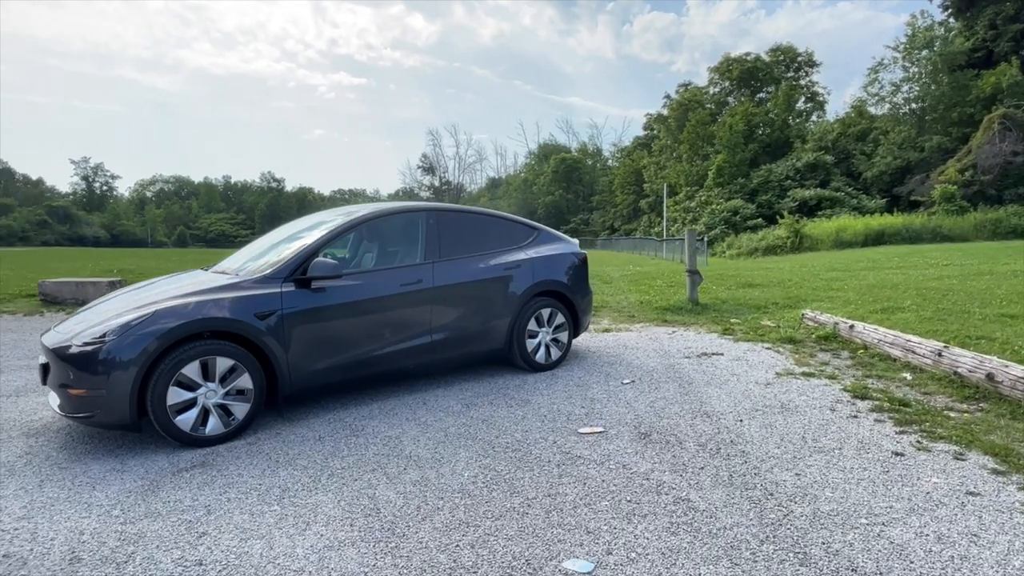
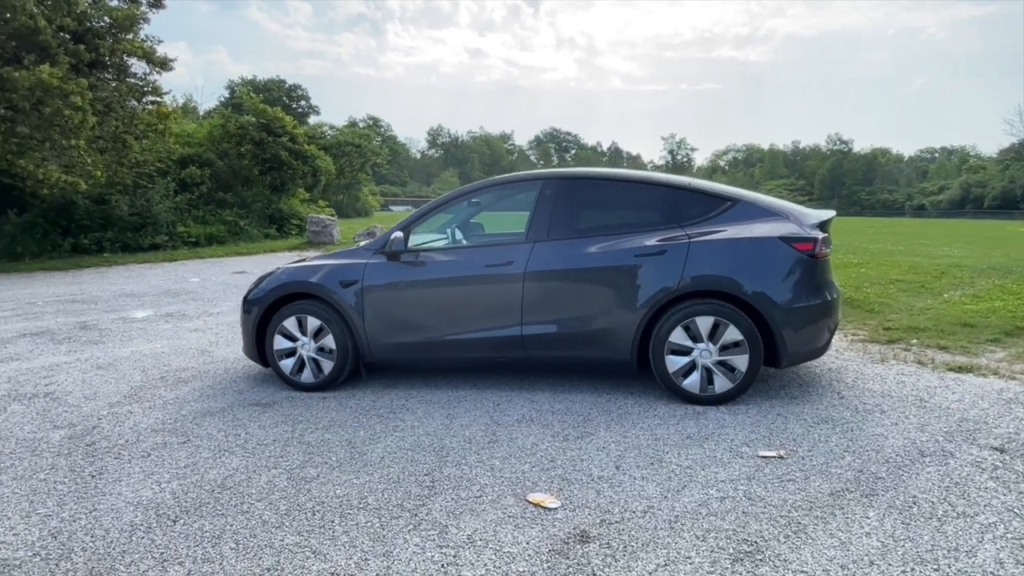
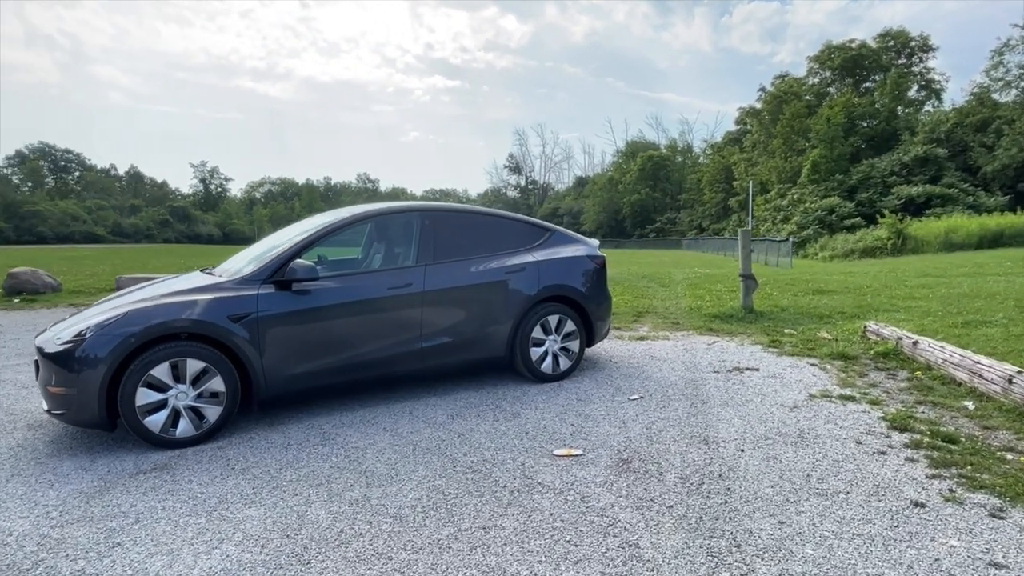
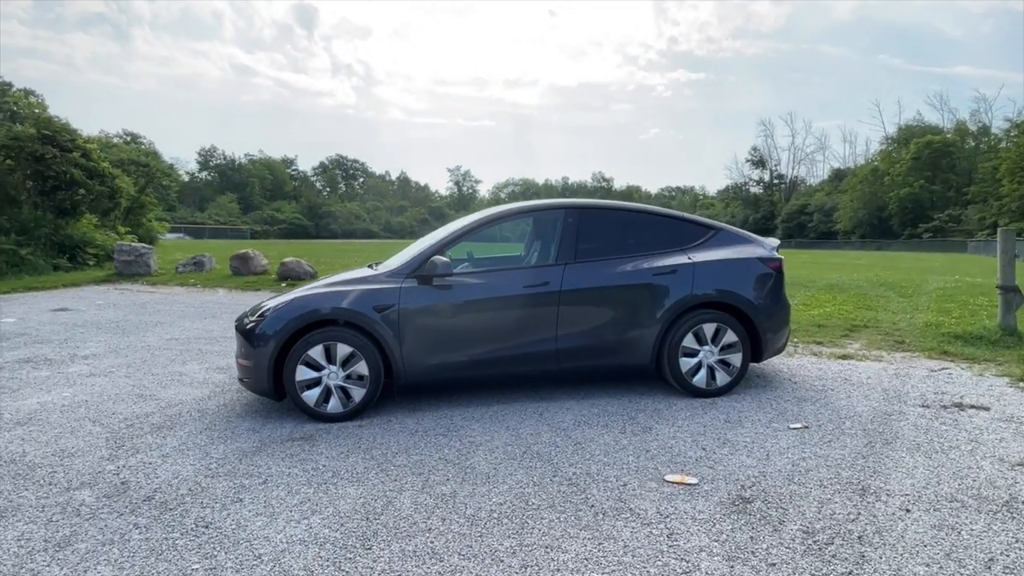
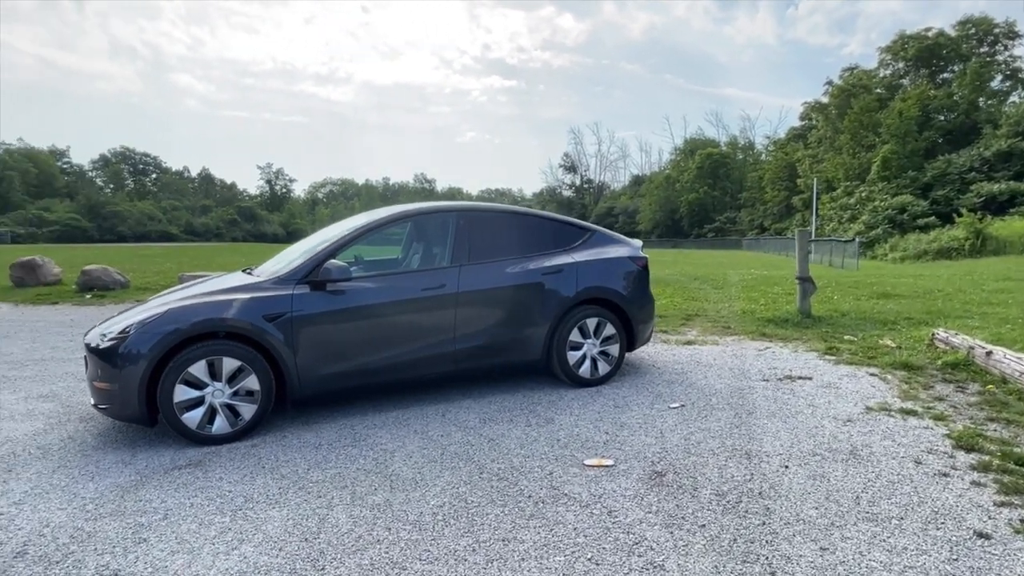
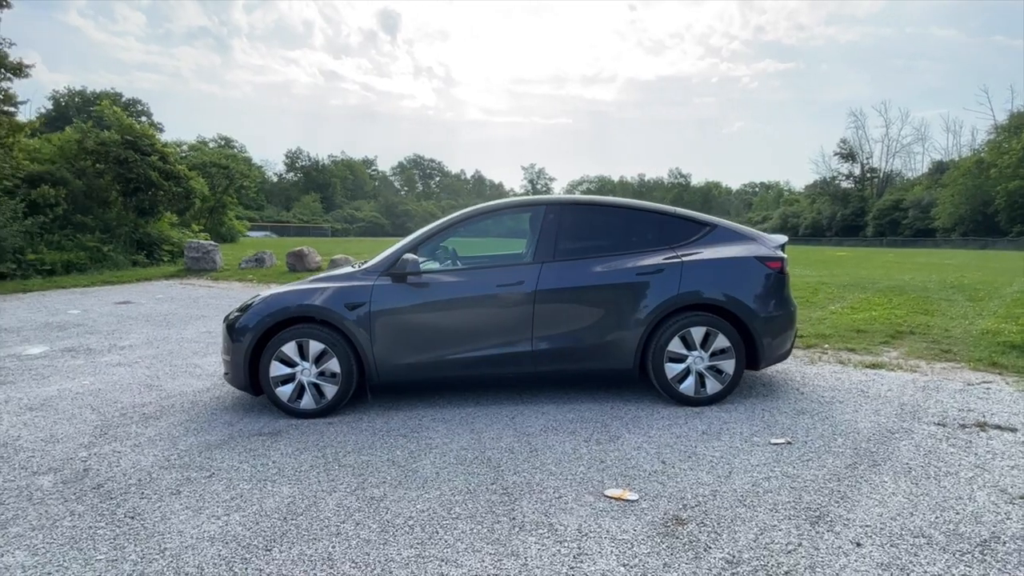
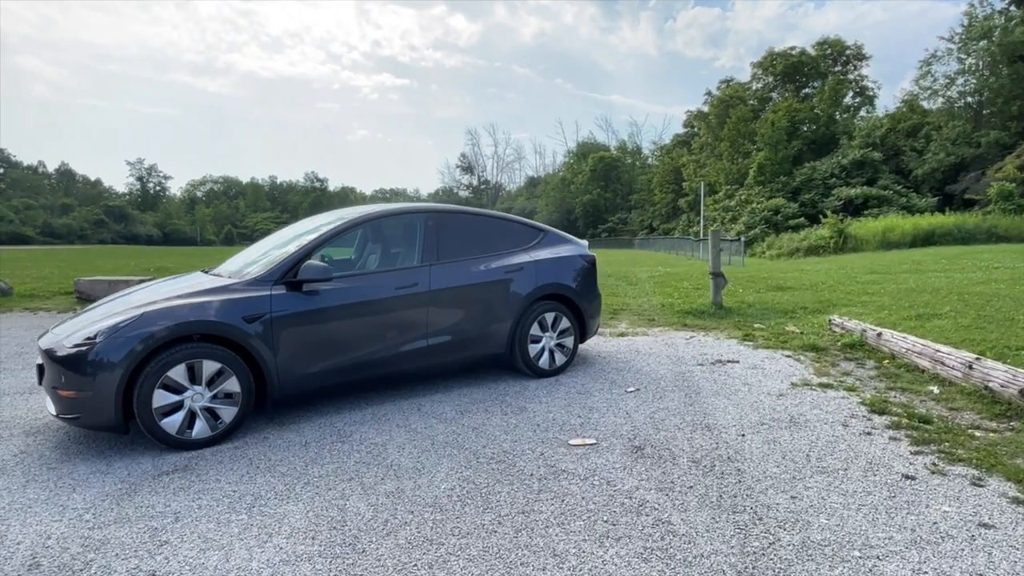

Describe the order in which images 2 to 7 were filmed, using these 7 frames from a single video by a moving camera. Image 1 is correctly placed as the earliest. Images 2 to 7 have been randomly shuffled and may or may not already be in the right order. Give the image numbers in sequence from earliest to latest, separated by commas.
7, 3, 5, 4, 6, 2
